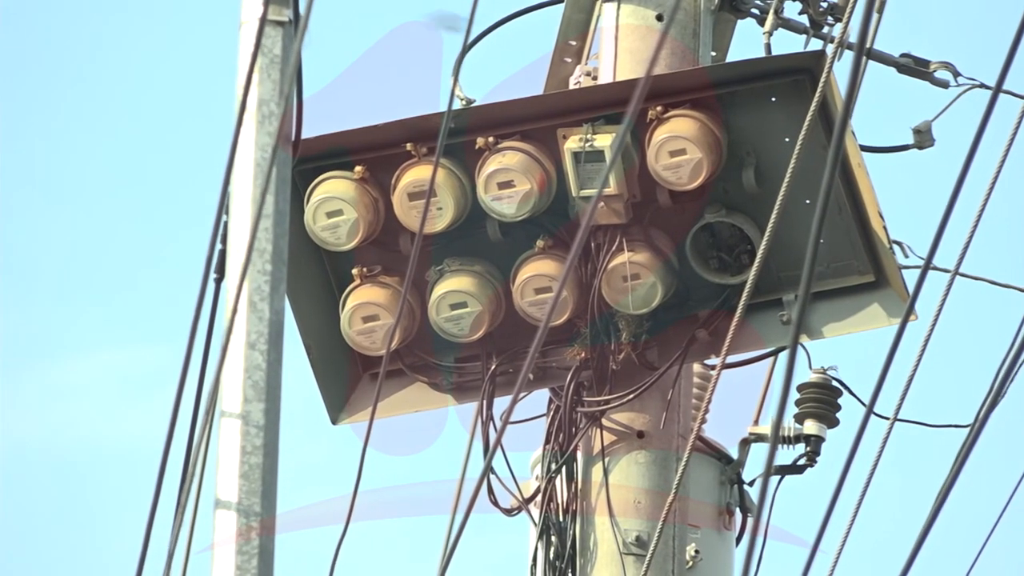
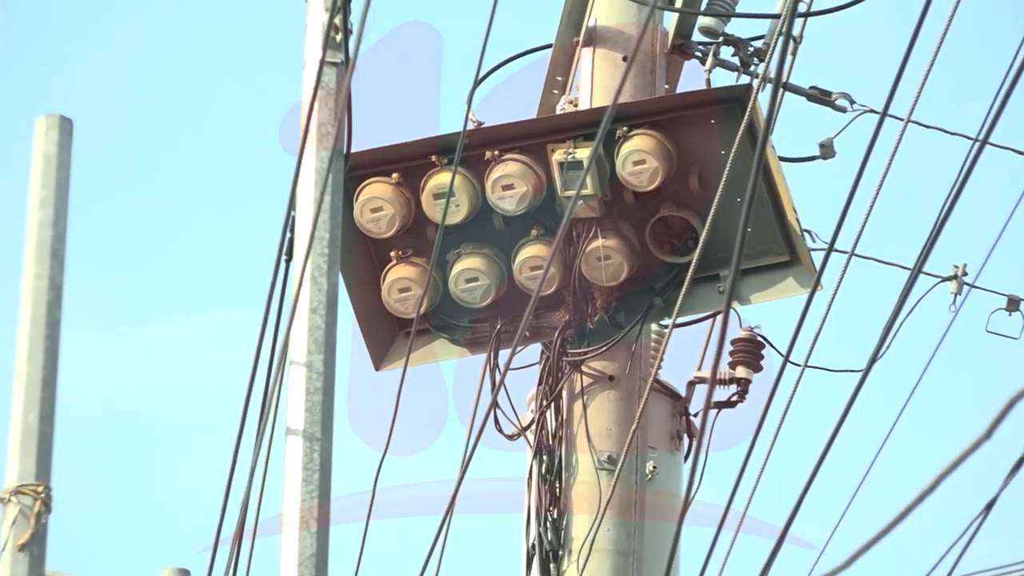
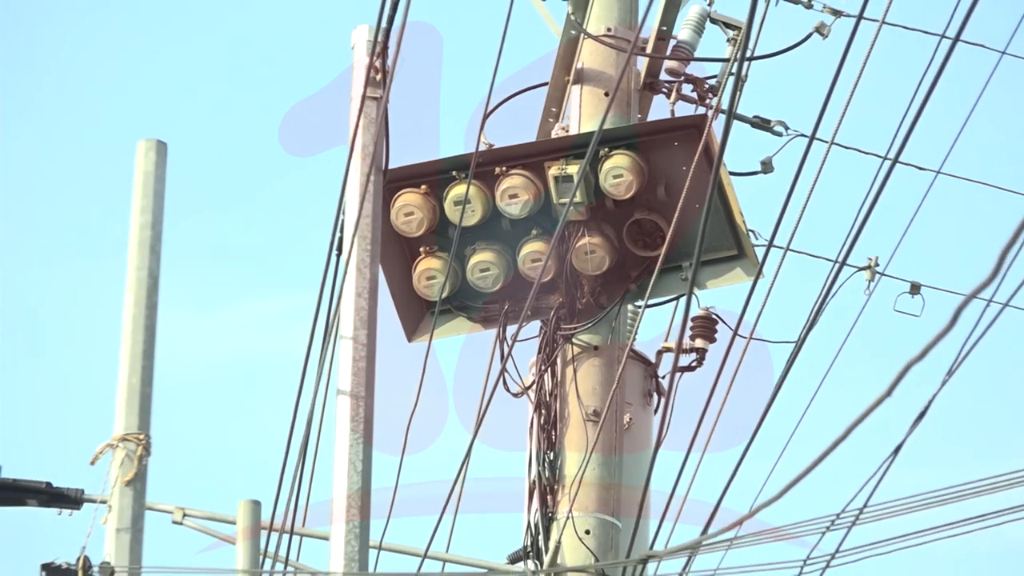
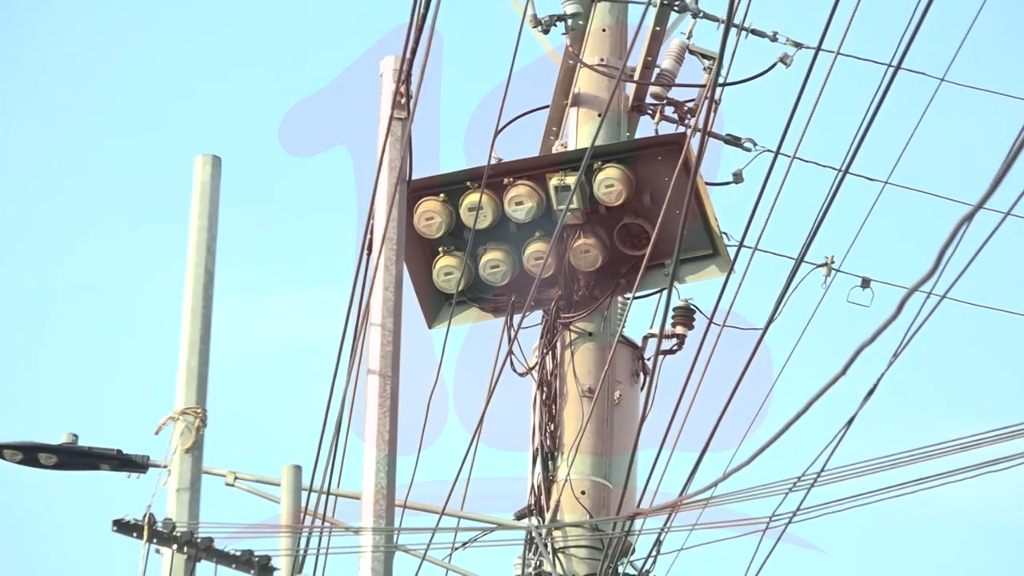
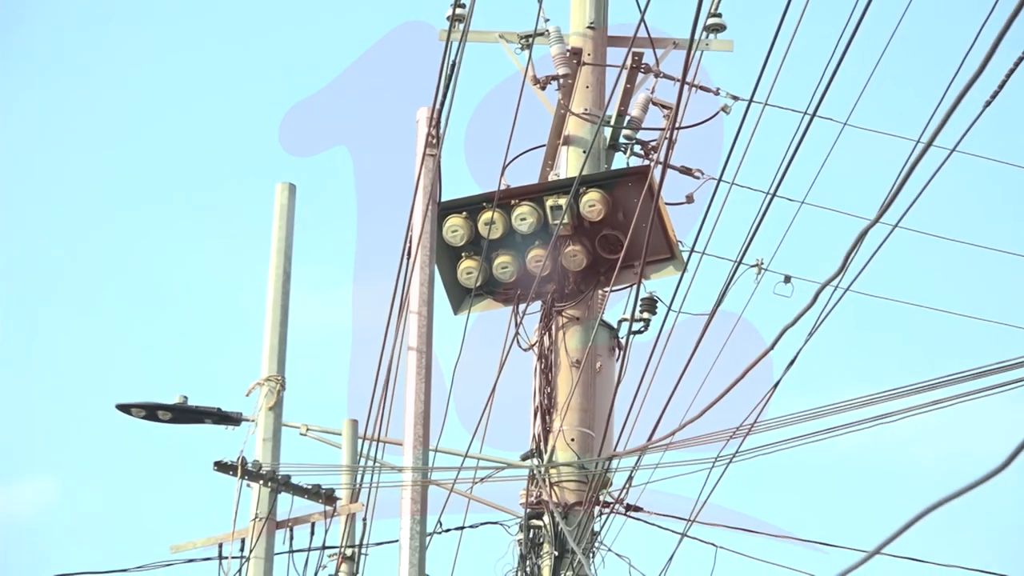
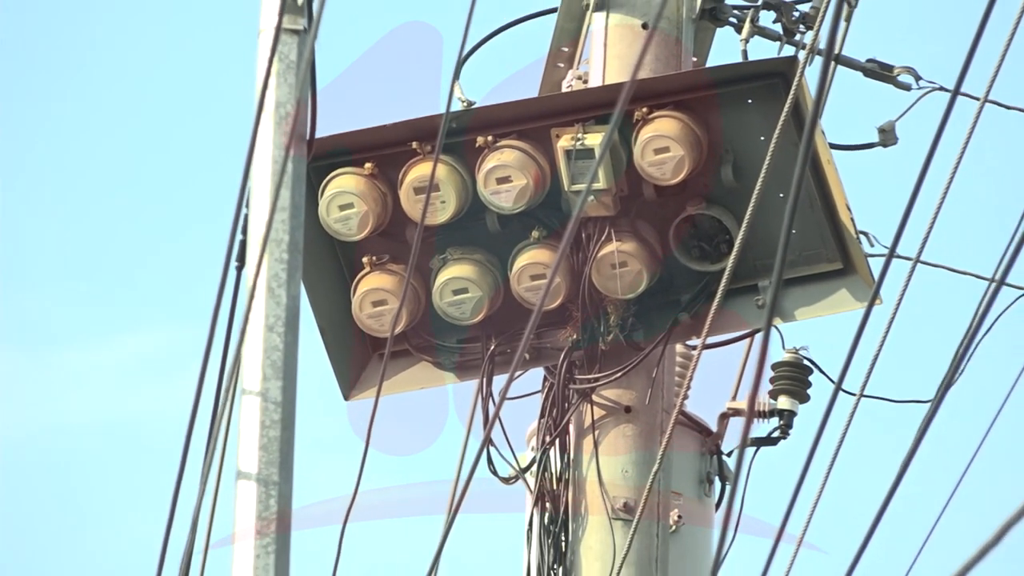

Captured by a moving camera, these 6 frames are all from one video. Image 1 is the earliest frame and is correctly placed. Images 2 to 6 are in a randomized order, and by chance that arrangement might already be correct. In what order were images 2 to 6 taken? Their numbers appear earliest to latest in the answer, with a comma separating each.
6, 2, 3, 4, 5
